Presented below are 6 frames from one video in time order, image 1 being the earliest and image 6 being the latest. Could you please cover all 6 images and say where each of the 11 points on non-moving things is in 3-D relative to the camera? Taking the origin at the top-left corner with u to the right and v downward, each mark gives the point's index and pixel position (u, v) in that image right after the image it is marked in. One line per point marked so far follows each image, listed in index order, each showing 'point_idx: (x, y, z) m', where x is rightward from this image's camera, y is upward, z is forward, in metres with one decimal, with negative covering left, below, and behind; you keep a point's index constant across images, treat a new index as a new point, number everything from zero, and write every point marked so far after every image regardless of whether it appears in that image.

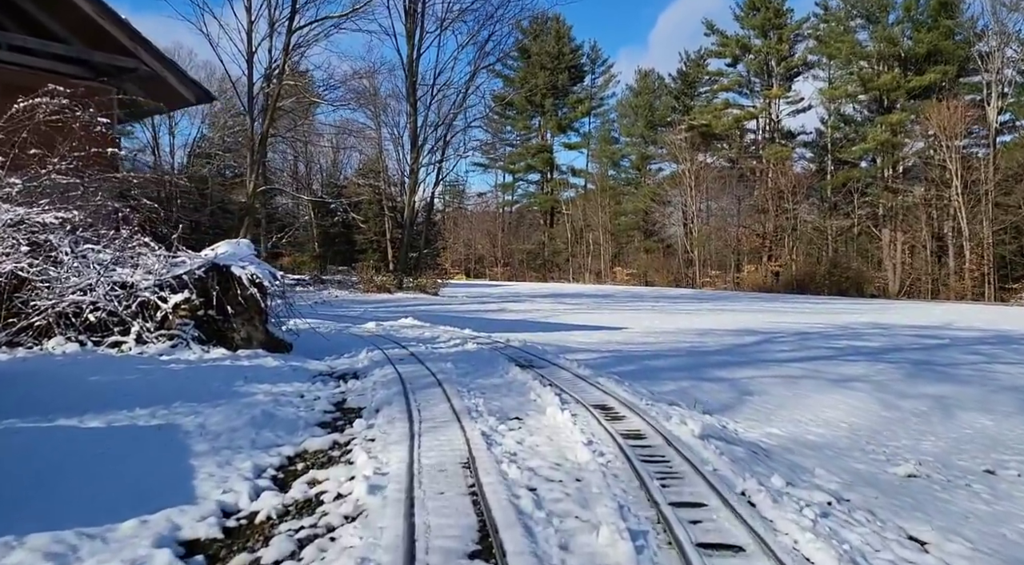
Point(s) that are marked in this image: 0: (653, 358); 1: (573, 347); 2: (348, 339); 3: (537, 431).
0: (+2.6, -1.4, +11.9) m
1: (+1.2, -1.3, +13.1) m
2: (-2.5, -0.9, +10.1) m
3: (+0.2, -1.0, +4.6) m
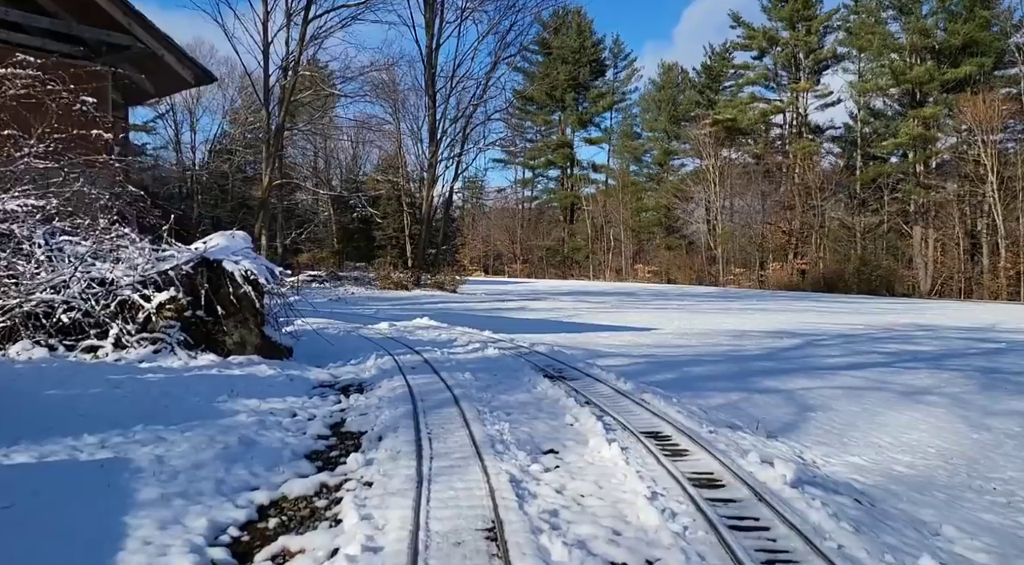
0: (+3.0, -1.3, +10.8) m
1: (+1.7, -1.3, +12.1) m
2: (-2.2, -0.9, +9.2) m
3: (+0.4, -1.0, +3.6) m
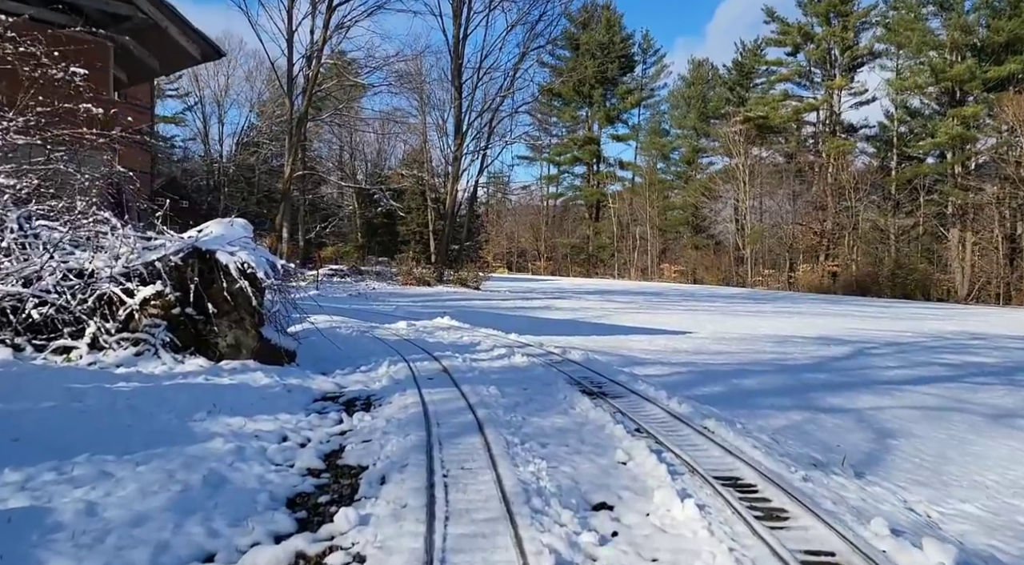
0: (+3.4, -1.4, +9.7) m
1: (+2.1, -1.3, +11.1) m
2: (-1.8, -0.8, +8.3) m
3: (+0.5, -1.1, +2.6) m
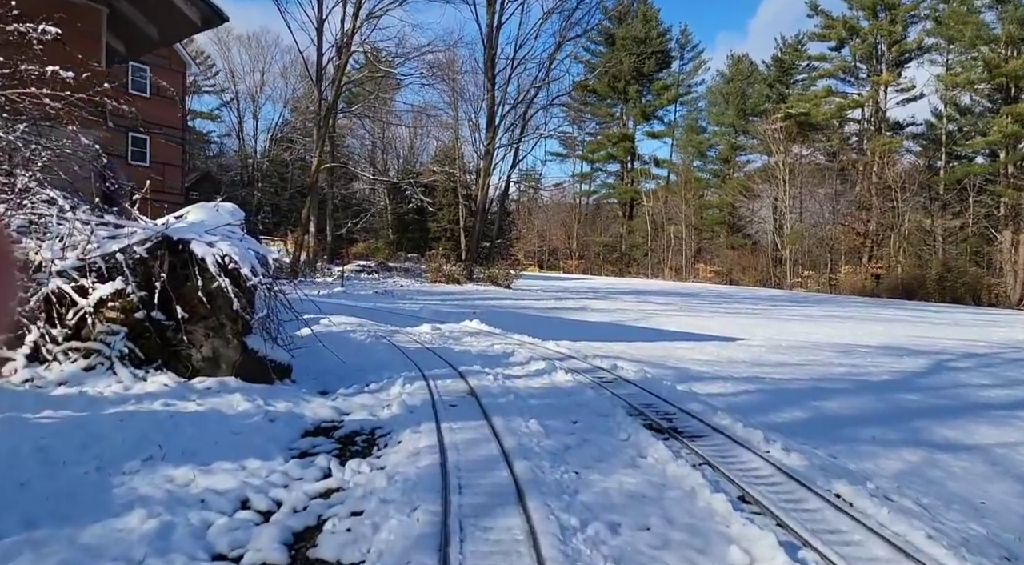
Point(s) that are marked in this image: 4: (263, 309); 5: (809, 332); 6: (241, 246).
0: (+3.9, -1.4, +8.2) m
1: (+2.7, -1.3, +9.6) m
2: (-1.4, -0.8, +7.1) m
3: (+0.7, -1.1, +1.2) m
4: (-2.1, -0.2, +5.6) m
5: (+8.5, -1.4, +18.8) m
6: (-2.2, +0.3, +5.2) m
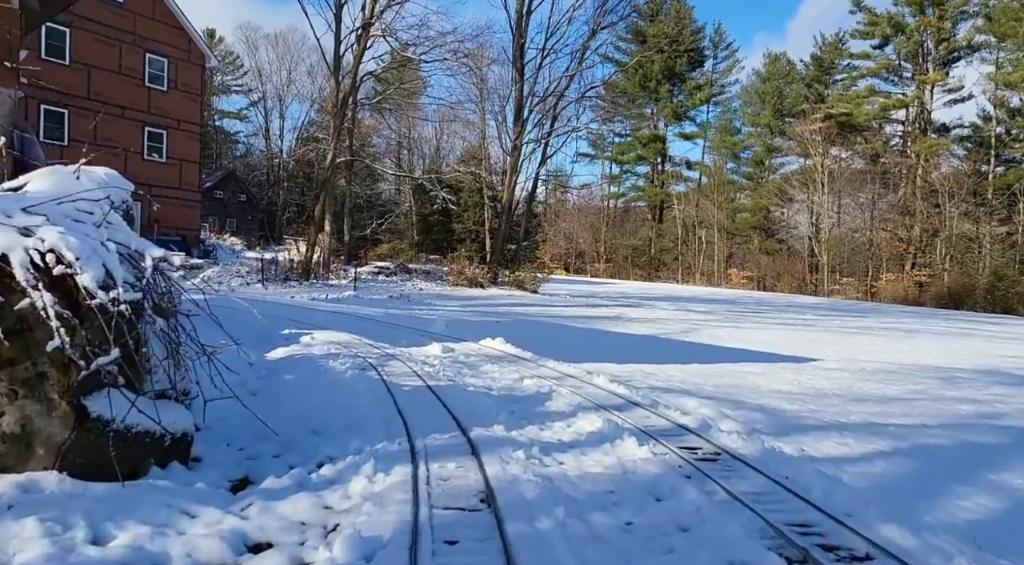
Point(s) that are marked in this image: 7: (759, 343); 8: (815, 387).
0: (+4.2, -1.6, +5.8) m
1: (+3.1, -1.4, +7.2) m
2: (-1.1, -0.9, +4.8) m
3: (+0.8, -1.2, -1.1) m
4: (-1.9, -0.3, +3.4) m
5: (+9.2, -1.7, +16.1) m
6: (-1.9, +0.2, +3.0) m
7: (+6.0, -1.5, +16.0) m
8: (+4.5, -1.6, +9.8) m
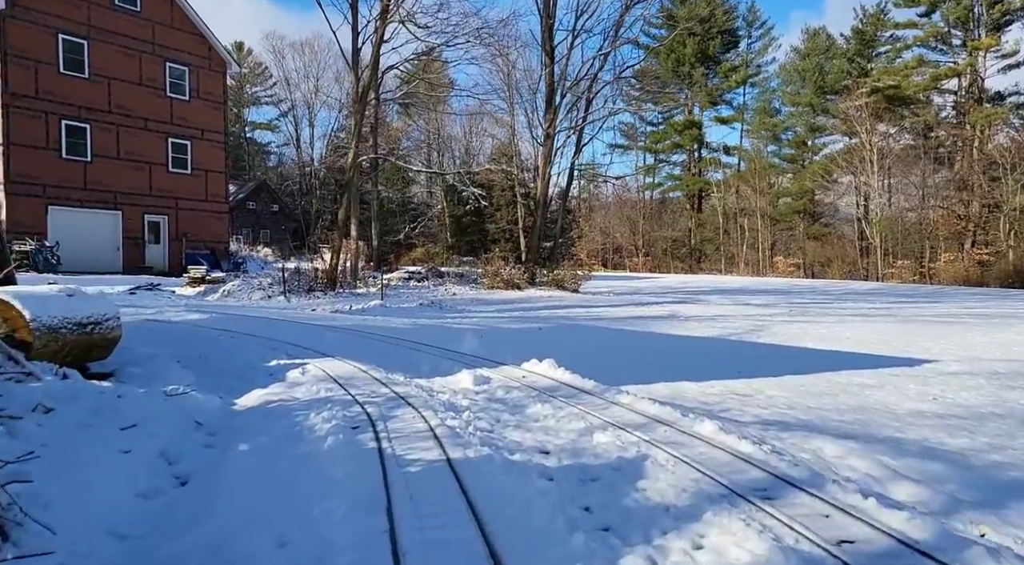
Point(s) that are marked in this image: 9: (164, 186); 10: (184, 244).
0: (+4.6, -1.5, +3.5) m
1: (+3.5, -1.4, +4.9) m
2: (-0.8, -1.0, +2.8) m
3: (+0.8, -1.2, -3.2) m
4: (-1.7, -0.4, +1.4) m
5: (+10.2, -1.3, +13.5) m
6: (-1.7, +0.1, +1.0) m
7: (+7.0, -1.2, +13.6) m
8: (+5.2, -1.4, +7.5) m
9: (-10.1, +2.8, +18.5) m
10: (-9.7, +1.1, +19.1) m
